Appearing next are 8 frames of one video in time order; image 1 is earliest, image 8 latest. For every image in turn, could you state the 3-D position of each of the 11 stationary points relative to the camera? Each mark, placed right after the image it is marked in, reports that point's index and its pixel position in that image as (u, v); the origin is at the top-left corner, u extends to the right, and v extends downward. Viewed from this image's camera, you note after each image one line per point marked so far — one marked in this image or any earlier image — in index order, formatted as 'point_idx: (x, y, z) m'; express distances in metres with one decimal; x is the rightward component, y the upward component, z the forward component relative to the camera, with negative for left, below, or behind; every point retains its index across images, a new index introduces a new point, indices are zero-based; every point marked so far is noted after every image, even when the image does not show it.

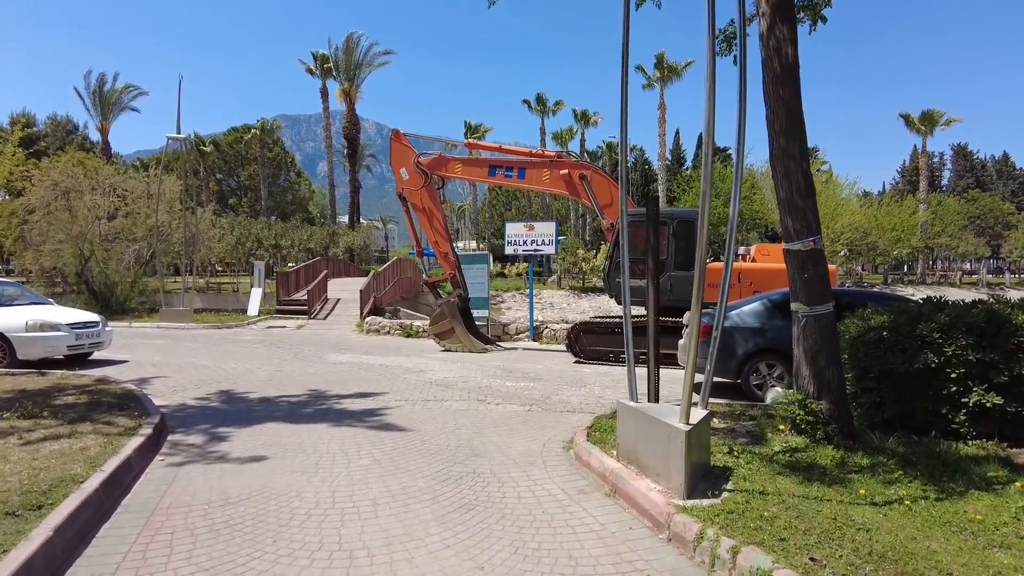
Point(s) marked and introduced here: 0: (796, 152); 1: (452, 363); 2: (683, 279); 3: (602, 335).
0: (+2.5, +1.2, +5.9) m
1: (-1.1, -1.4, +12.5) m
2: (+3.3, +0.2, +12.9) m
3: (+1.8, -0.9, +13.2) m
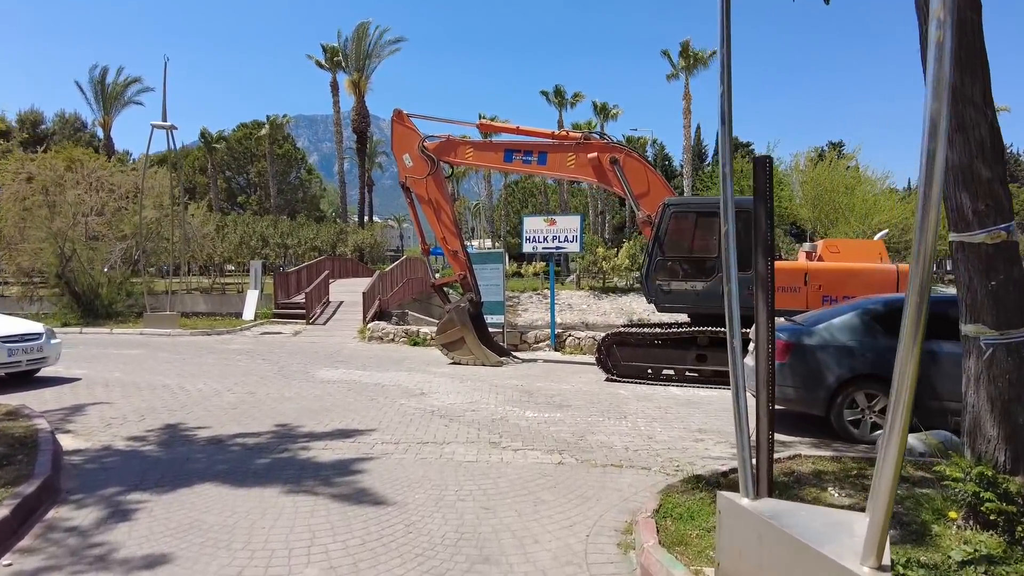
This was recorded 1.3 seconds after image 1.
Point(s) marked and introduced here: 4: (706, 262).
0: (+2.7, +1.1, +3.9) m
1: (-0.8, -1.5, +10.5) m
2: (+3.7, +0.1, +10.8) m
3: (+2.1, -1.0, +11.1) m
4: (+3.2, +0.4, +11.0) m
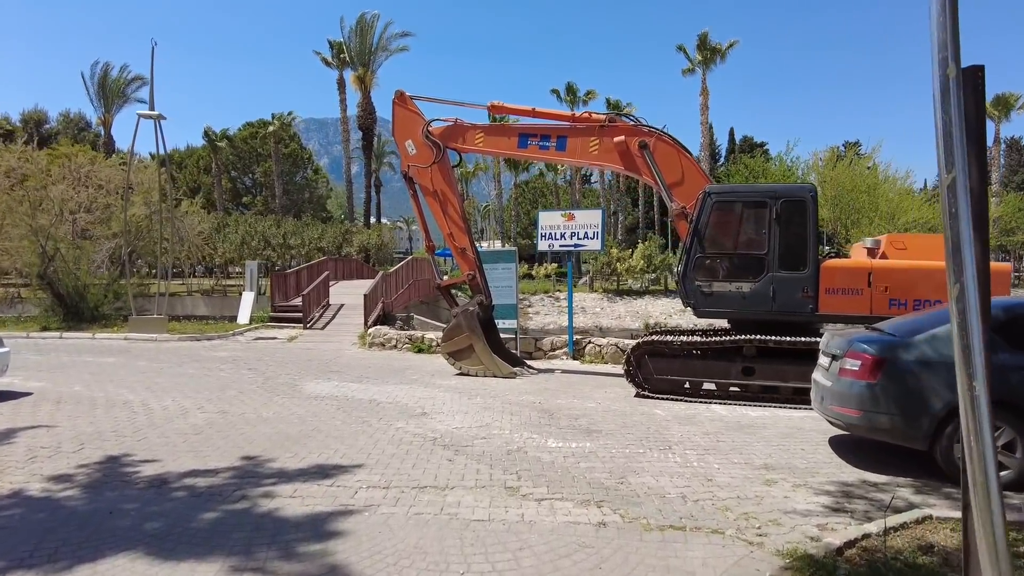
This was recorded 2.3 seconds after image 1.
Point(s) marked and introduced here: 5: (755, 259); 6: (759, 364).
0: (+2.8, +1.1, +2.4) m
1: (-0.6, -1.5, +9.1) m
2: (+3.9, +0.1, +9.4) m
3: (+2.3, -1.0, +9.7) m
4: (+3.4, +0.4, +9.5) m
5: (+3.5, +0.4, +9.5) m
6: (+3.5, -1.1, +9.4) m
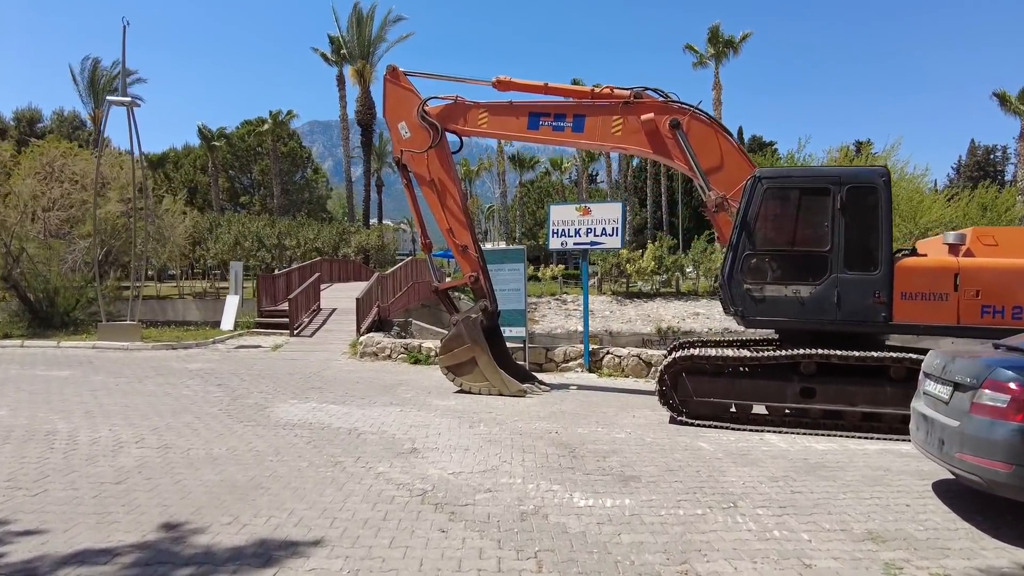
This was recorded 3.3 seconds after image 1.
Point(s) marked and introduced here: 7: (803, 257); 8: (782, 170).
0: (+2.9, +1.1, +0.8) m
1: (-0.5, -1.6, +7.5) m
2: (+4.0, 0.0, +7.7) m
3: (+2.5, -1.1, +8.0) m
4: (+3.5, +0.4, +7.9) m
5: (+3.6, +0.4, +7.9) m
6: (+3.6, -1.1, +7.8) m
7: (+3.5, +0.4, +8.0) m
8: (+3.2, +1.4, +8.0) m
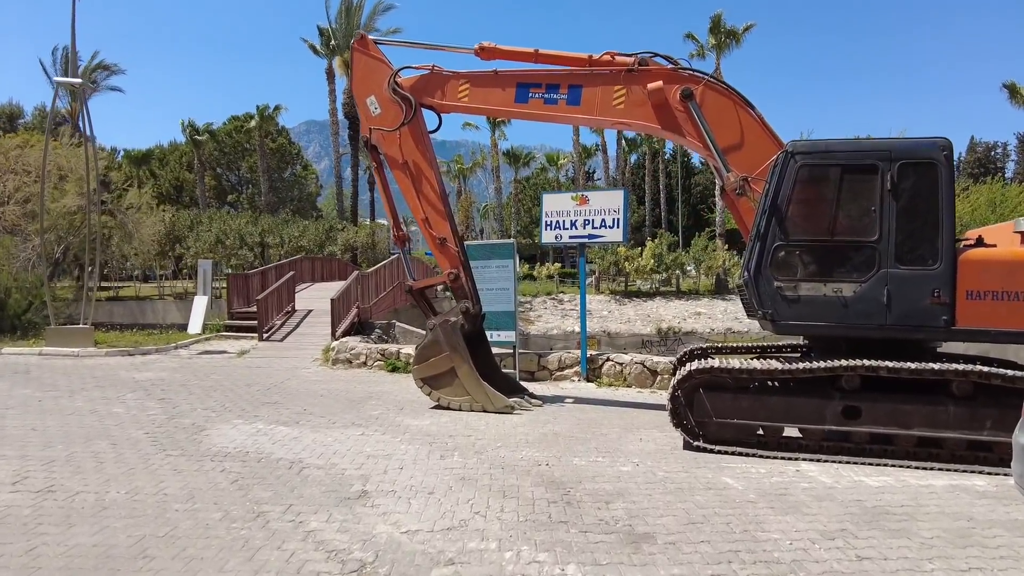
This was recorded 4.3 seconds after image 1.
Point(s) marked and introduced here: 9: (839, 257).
0: (+2.7, +1.1, -0.6) m
1: (-0.6, -1.5, +6.1) m
2: (+3.8, +0.1, +6.4) m
3: (+2.3, -1.1, +6.7) m
4: (+3.4, +0.4, +6.6) m
5: (+3.4, +0.4, +6.5) m
6: (+3.4, -1.1, +6.4) m
7: (+3.3, +0.4, +6.6) m
8: (+3.0, +1.4, +6.7) m
9: (+3.2, +0.3, +6.6) m
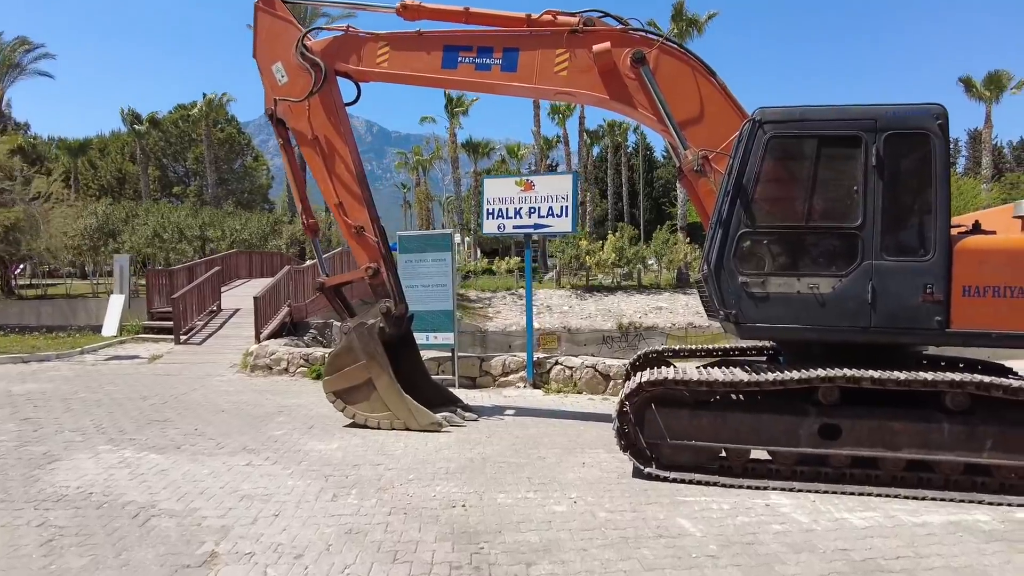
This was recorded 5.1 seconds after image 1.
0: (+2.4, +1.1, -1.7) m
1: (-1.3, -1.5, +4.9) m
2: (+3.1, +0.1, +5.4) m
3: (+1.6, -1.0, +5.6) m
4: (+2.7, +0.4, +5.5) m
5: (+2.7, +0.4, +5.5) m
6: (+2.7, -1.1, +5.4) m
7: (+2.6, +0.4, +5.6) m
8: (+2.3, +1.5, +5.6) m
9: (+2.5, +0.3, +5.6) m
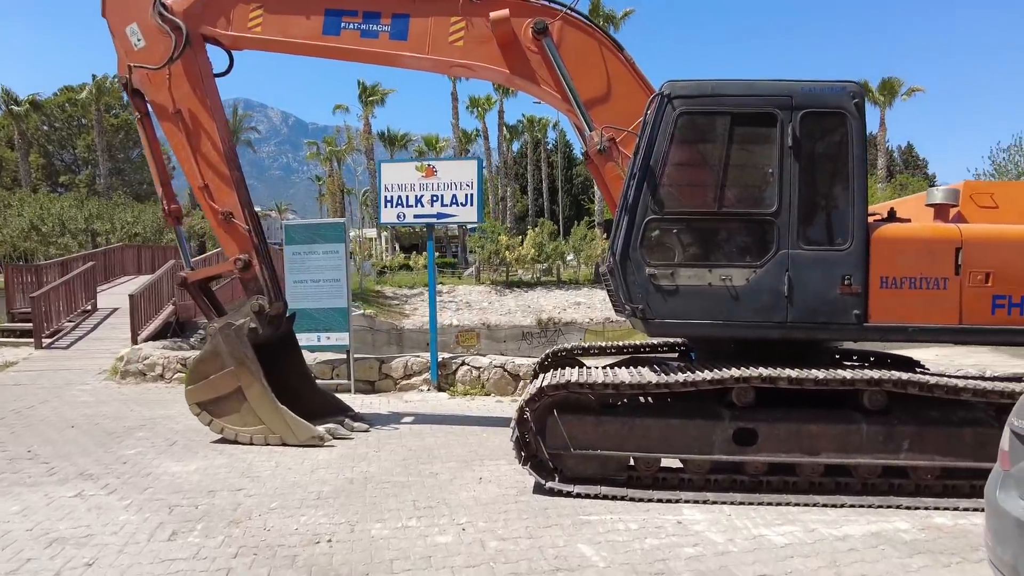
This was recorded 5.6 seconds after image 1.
0: (+2.3, +1.1, -2.1) m
1: (-2.1, -1.5, +4.0) m
2: (+2.3, +0.2, +5.0) m
3: (+0.7, -1.0, +5.0) m
4: (+1.8, +0.5, +5.1) m
5: (+1.8, +0.5, +5.1) m
6: (+1.9, -1.0, +5.0) m
7: (+1.7, +0.5, +5.1) m
8: (+1.5, +1.5, +5.1) m
9: (+1.6, +0.4, +5.1) m
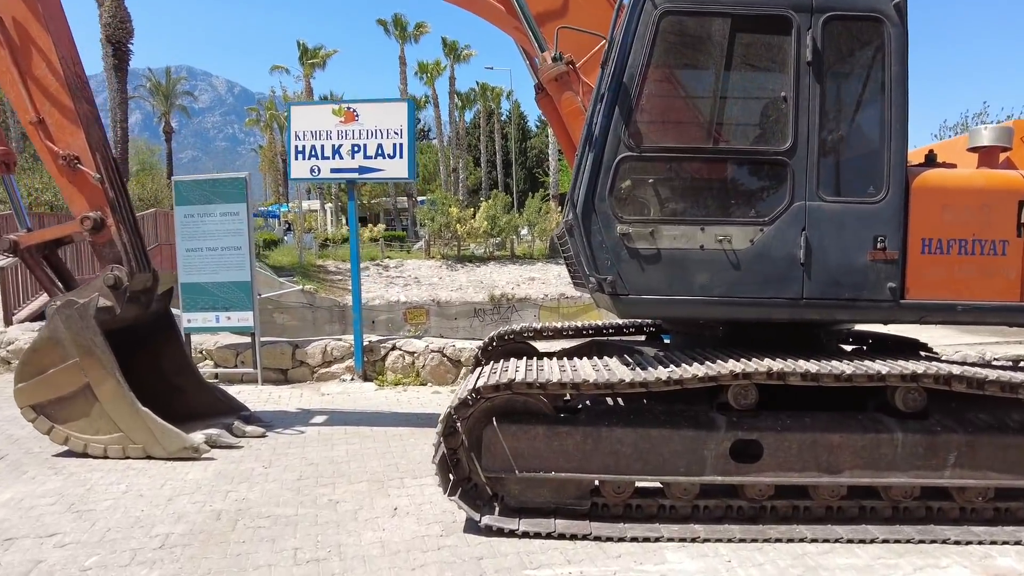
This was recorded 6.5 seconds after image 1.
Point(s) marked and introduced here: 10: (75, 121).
0: (+2.4, +1.0, -3.3) m
1: (-2.4, -1.3, +2.6) m
2: (+1.9, +0.4, +3.7) m
3: (+0.3, -0.8, +3.7) m
4: (+1.4, +0.7, +3.8) m
5: (+1.4, +0.7, +3.8) m
6: (+1.4, -0.8, +3.7) m
7: (+1.3, +0.7, +3.8) m
8: (+1.0, +1.7, +3.8) m
9: (+1.2, +0.6, +3.8) m
10: (-3.4, +1.4, +5.3) m
